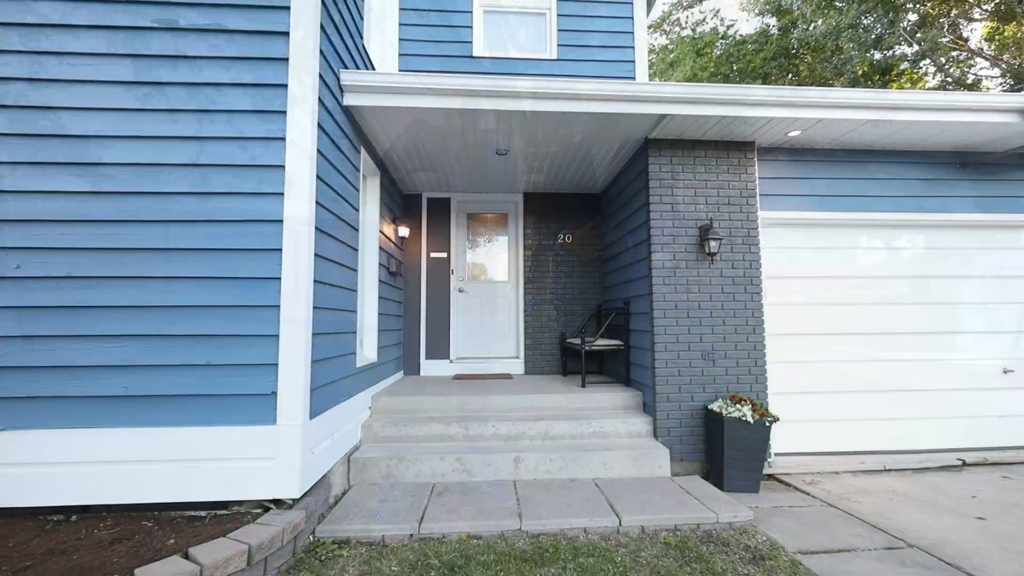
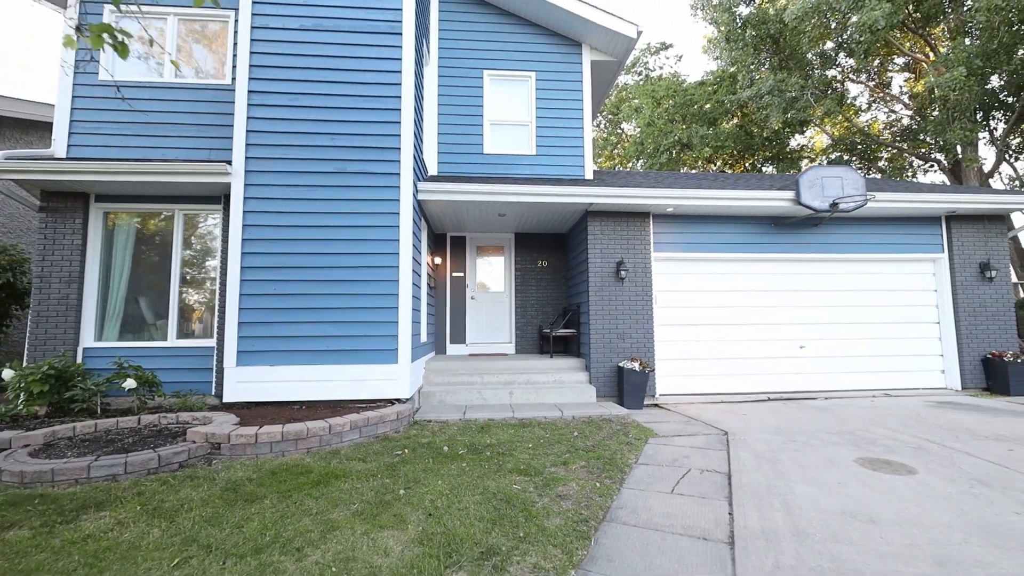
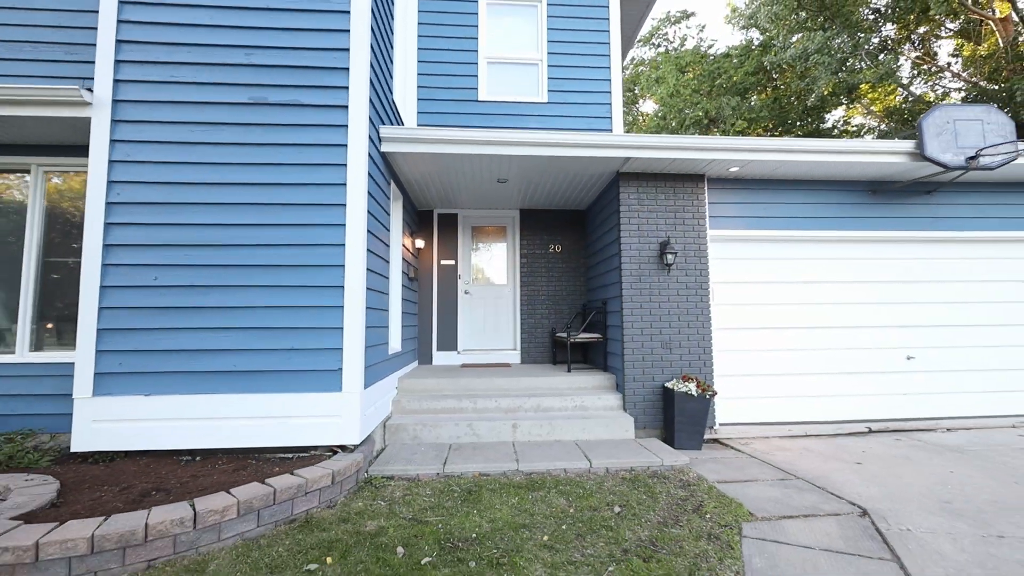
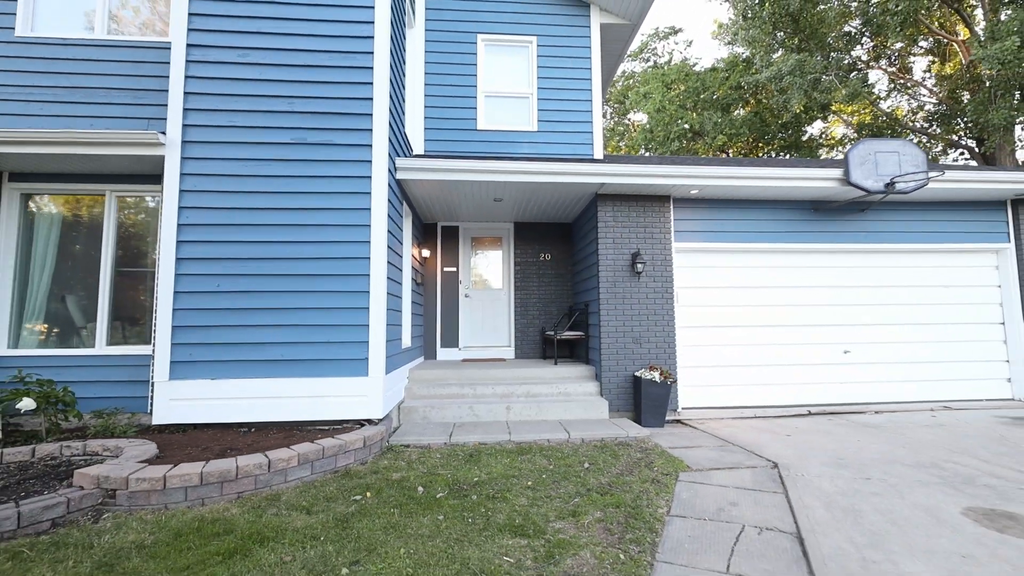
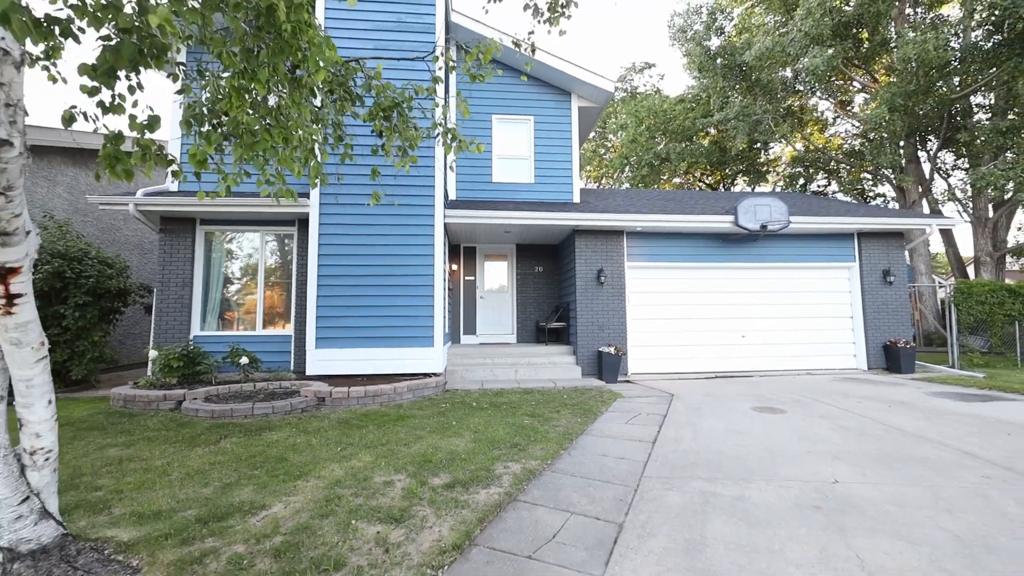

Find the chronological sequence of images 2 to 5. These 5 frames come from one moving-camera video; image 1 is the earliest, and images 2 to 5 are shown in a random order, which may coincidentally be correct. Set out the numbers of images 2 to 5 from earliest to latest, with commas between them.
3, 4, 2, 5
